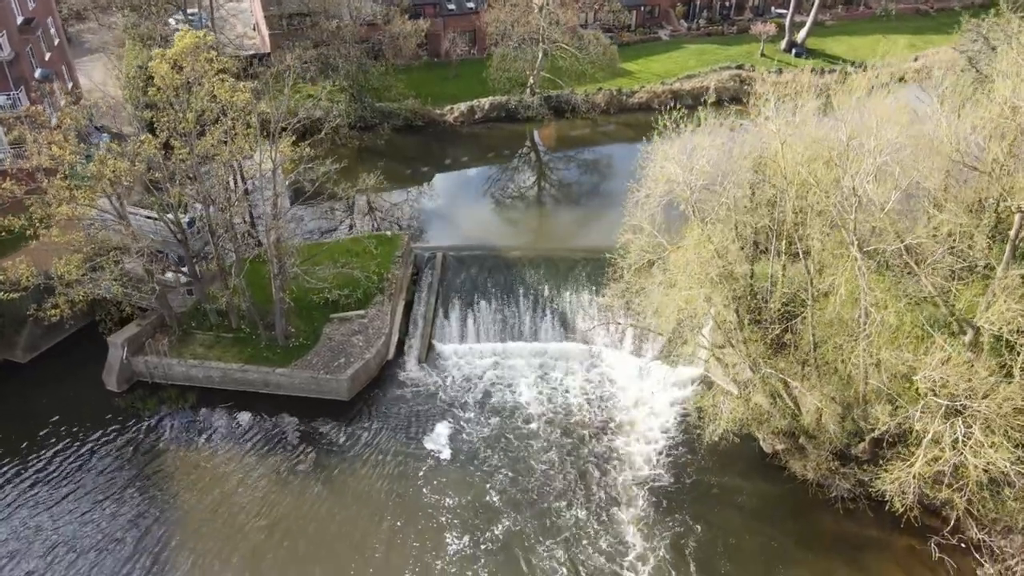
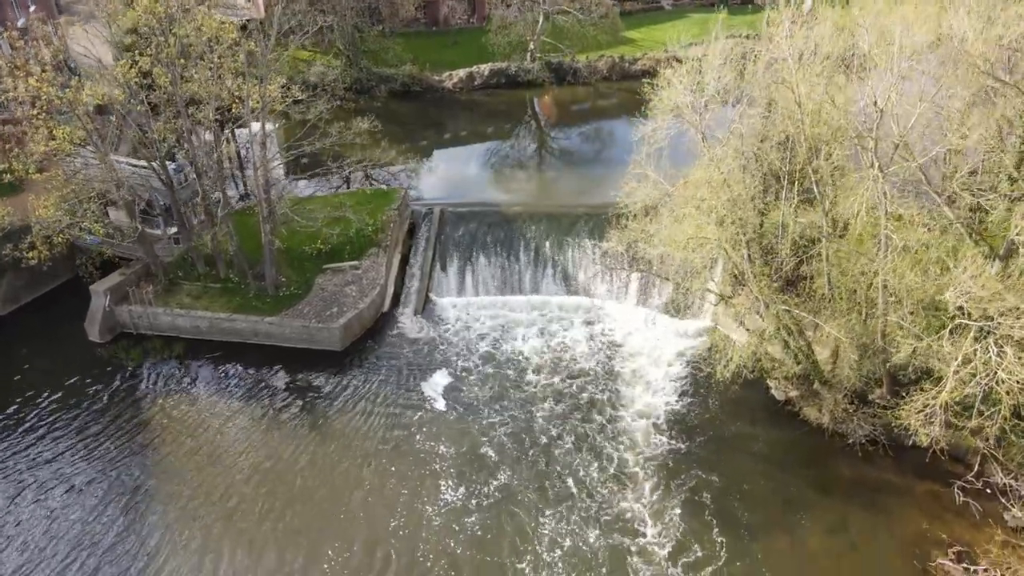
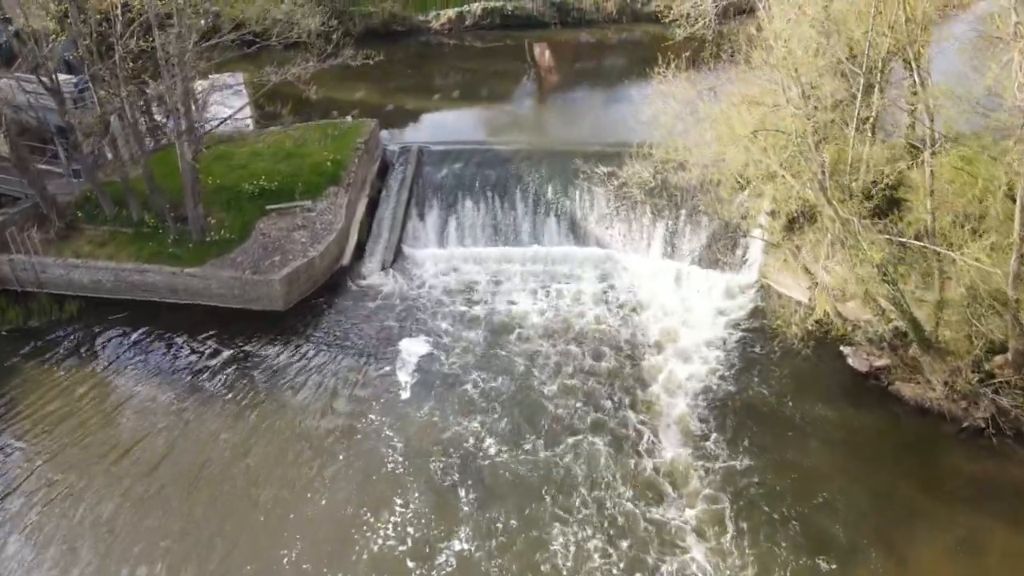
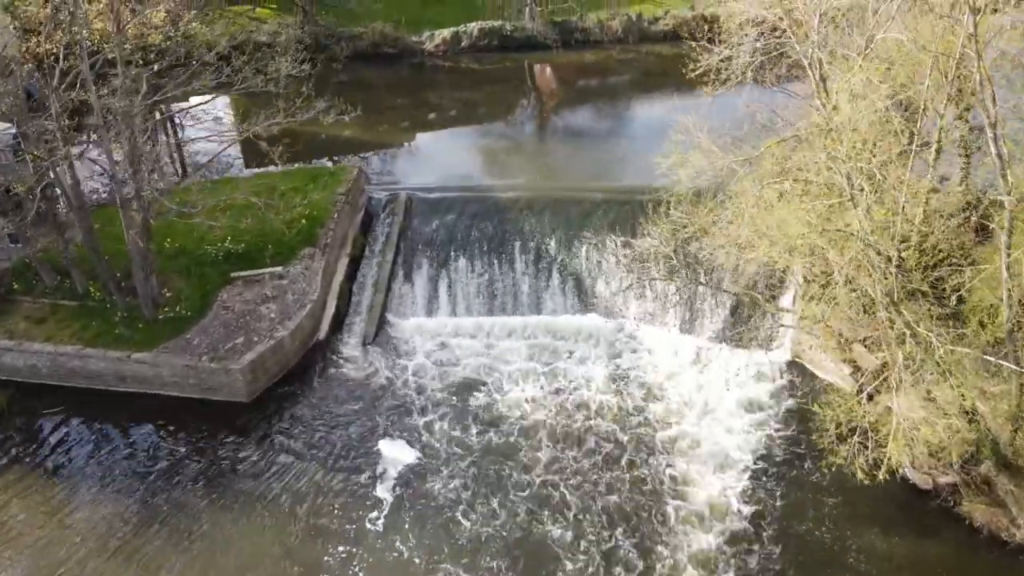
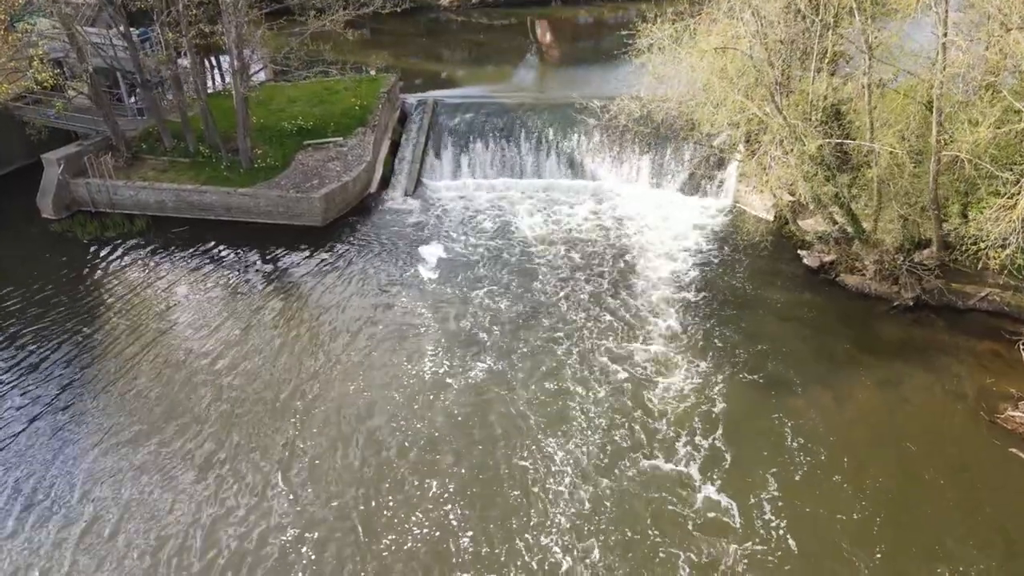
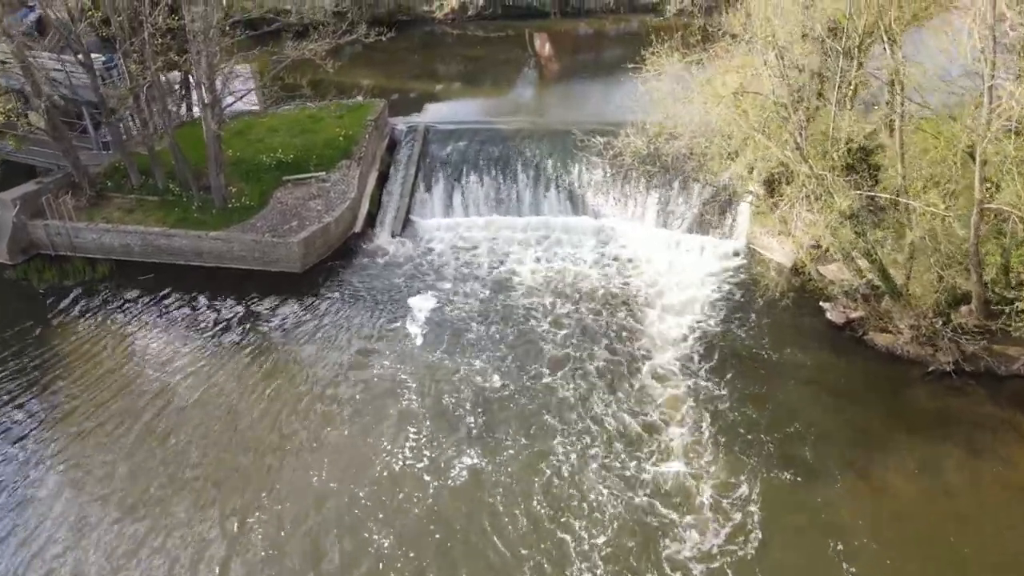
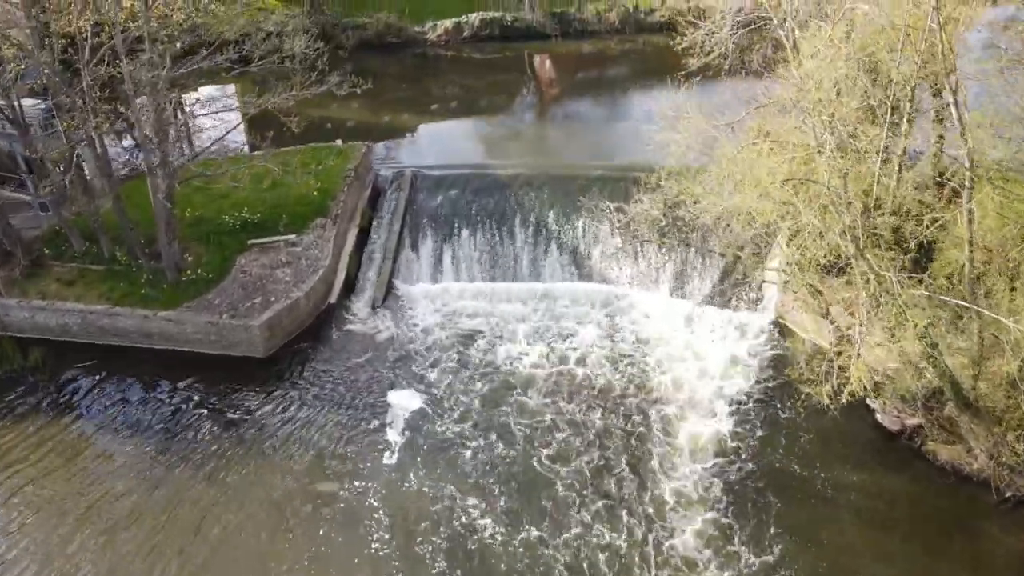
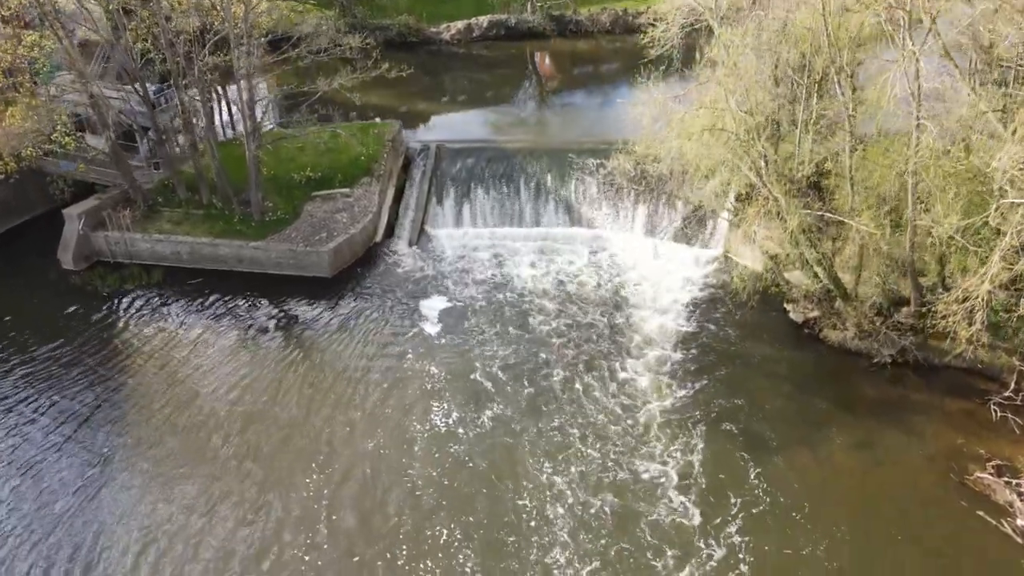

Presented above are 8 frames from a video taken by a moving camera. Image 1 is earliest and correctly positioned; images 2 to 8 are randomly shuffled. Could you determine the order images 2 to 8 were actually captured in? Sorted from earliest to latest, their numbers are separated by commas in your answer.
2, 8, 5, 6, 3, 7, 4
